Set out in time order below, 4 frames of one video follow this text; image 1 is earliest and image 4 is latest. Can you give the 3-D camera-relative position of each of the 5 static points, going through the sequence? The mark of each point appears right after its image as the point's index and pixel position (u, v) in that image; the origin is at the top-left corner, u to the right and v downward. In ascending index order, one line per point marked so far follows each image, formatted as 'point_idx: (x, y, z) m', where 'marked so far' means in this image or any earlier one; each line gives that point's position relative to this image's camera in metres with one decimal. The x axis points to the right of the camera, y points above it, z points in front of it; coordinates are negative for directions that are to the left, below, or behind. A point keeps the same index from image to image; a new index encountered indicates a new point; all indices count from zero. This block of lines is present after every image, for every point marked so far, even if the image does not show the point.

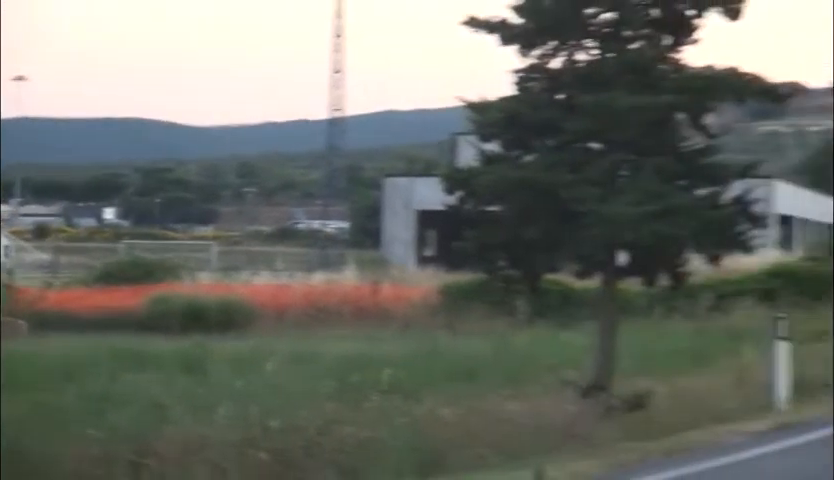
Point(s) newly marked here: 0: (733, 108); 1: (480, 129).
0: (+2.3, +1.0, +10.4) m
1: (+0.5, +0.8, +10.2) m
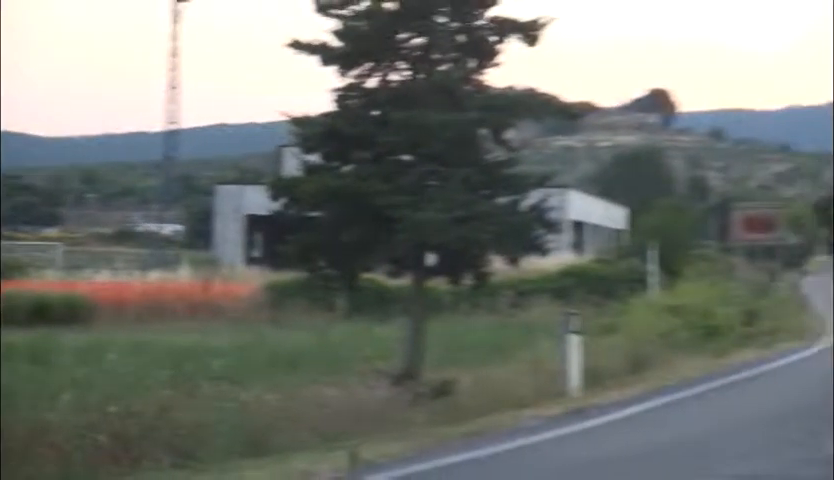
0: (+0.9, +0.9, +11.2) m
1: (-0.9, +0.8, +10.7) m
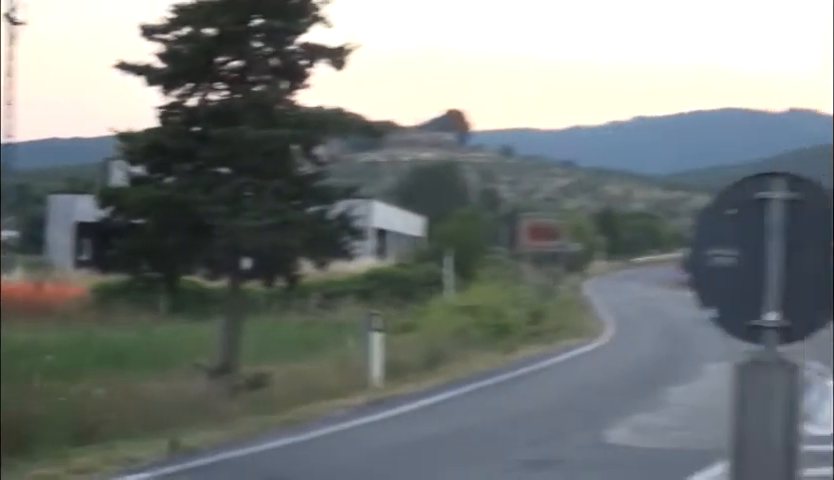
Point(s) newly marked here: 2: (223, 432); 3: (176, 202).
0: (-0.7, +0.9, +11.9) m
1: (-2.4, +0.7, +11.2) m
2: (-1.2, -1.2, +8.7) m
3: (-1.9, +0.3, +11.0) m
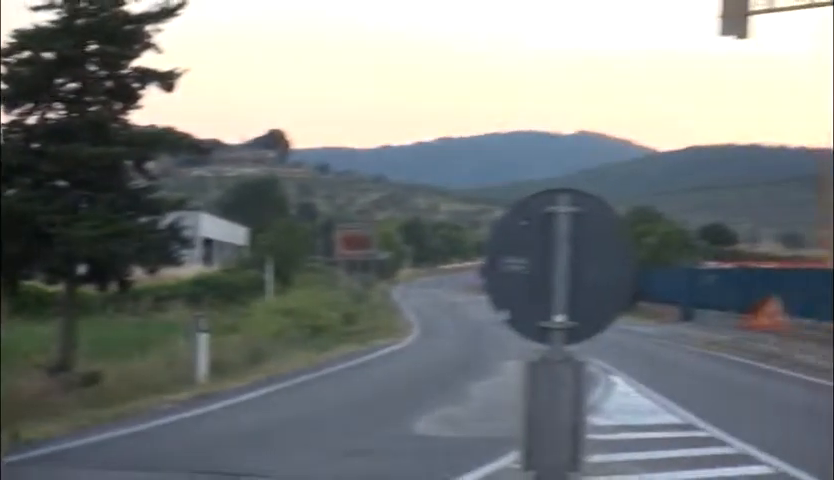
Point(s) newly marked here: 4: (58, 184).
0: (-2.3, +0.8, +12.5) m
1: (-3.9, +0.6, +11.6) m
2: (-2.4, -1.3, +9.2) m
3: (-3.4, +0.2, +11.5) m
4: (-3.2, +0.5, +12.0) m
